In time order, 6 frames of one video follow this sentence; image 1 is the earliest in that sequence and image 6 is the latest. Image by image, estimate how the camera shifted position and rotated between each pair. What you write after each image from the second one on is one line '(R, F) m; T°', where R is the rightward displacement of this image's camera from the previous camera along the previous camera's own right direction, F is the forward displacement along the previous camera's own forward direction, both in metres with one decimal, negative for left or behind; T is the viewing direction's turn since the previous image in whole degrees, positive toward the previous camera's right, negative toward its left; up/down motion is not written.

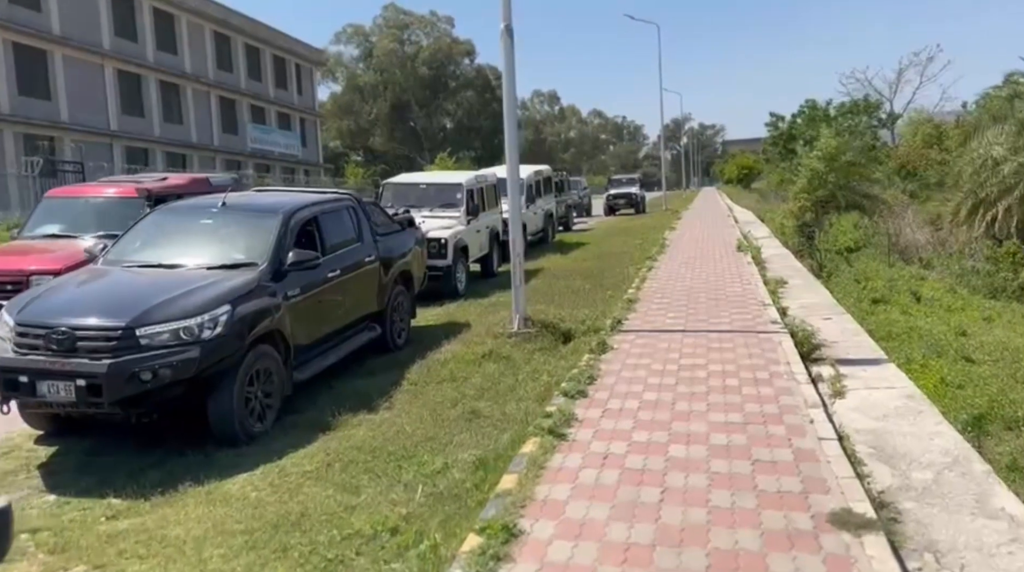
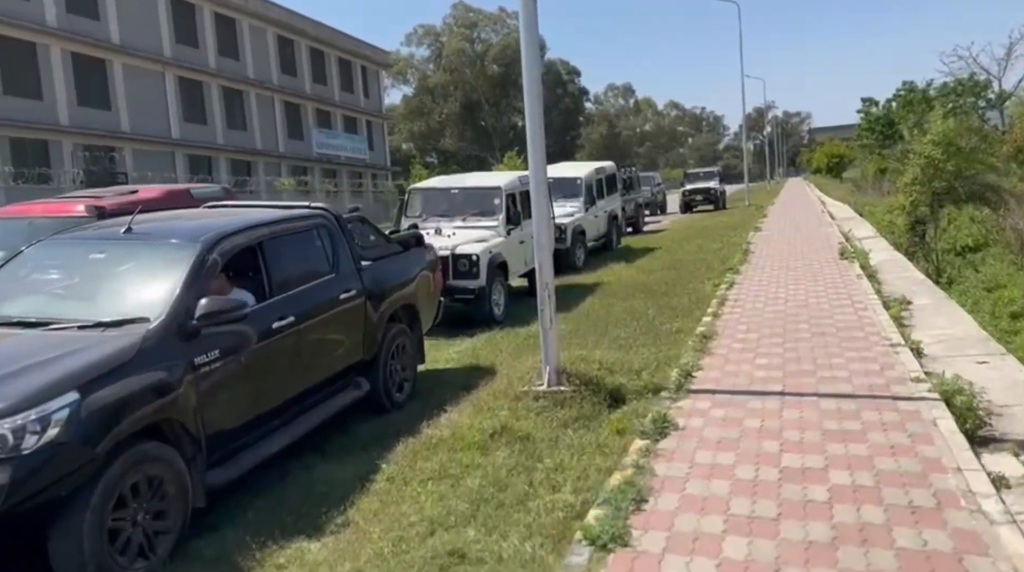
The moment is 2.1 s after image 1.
(+0.4, +2.2) m; -5°
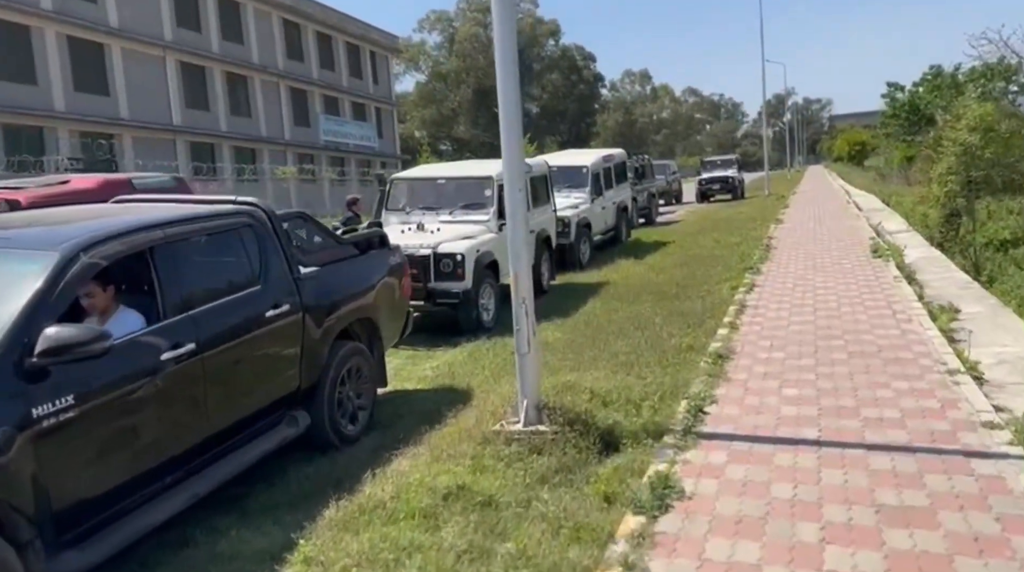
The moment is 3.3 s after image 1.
(+0.3, +1.2) m; -1°
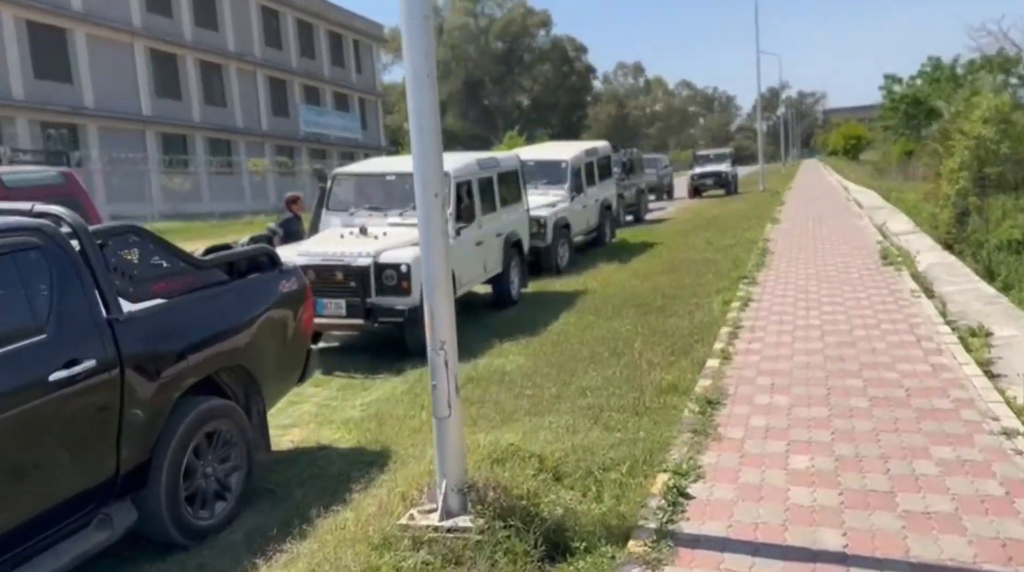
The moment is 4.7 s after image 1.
(+0.3, +1.3) m; 0°
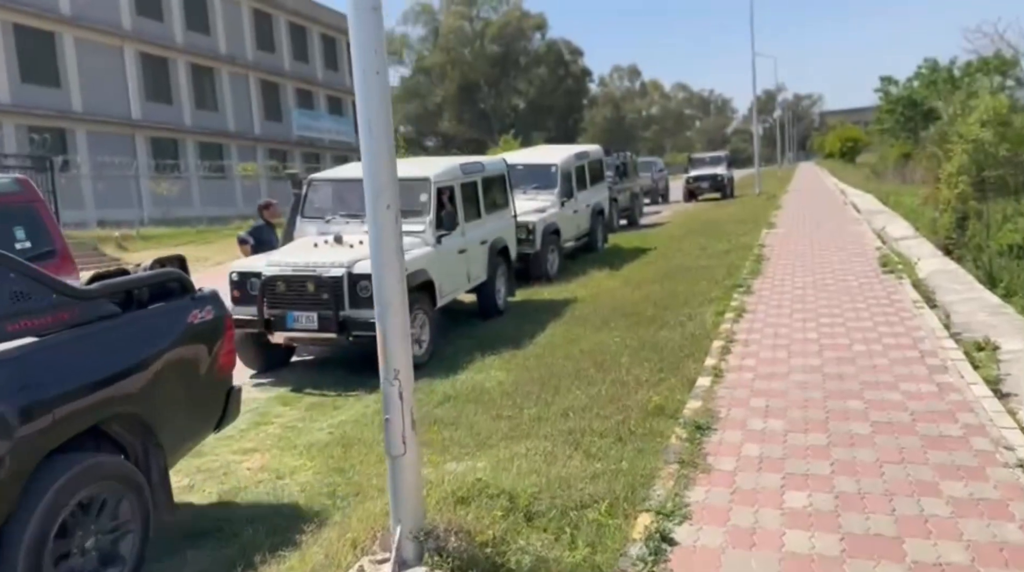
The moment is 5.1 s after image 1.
(+0.1, +0.4) m; 0°
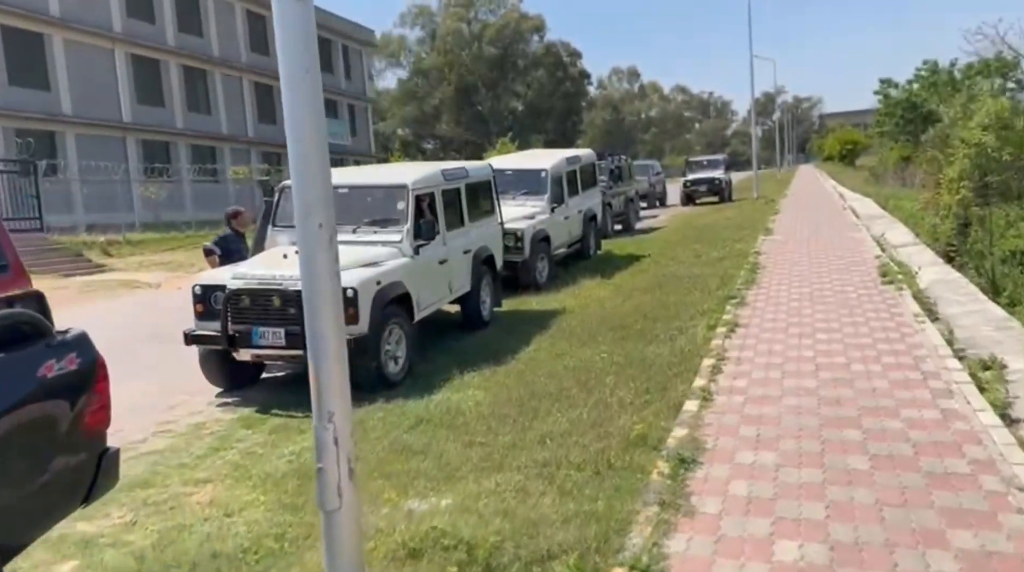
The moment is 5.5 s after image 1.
(+0.2, +0.4) m; 0°
